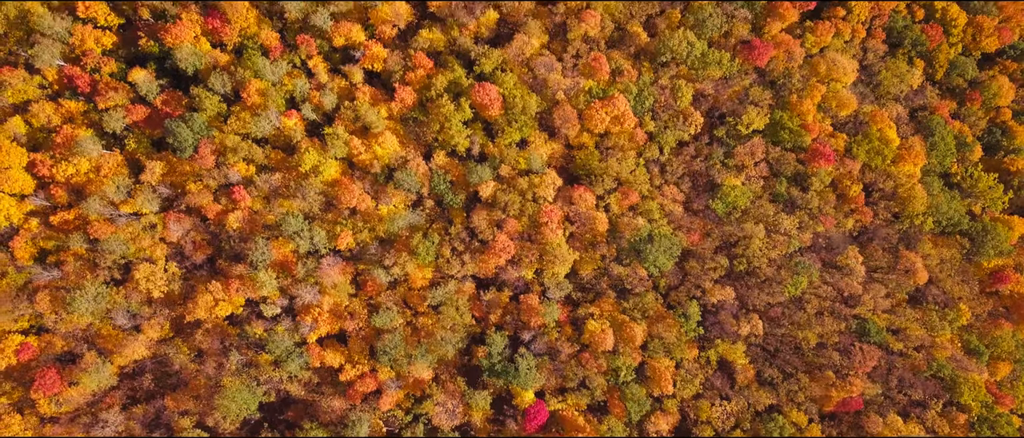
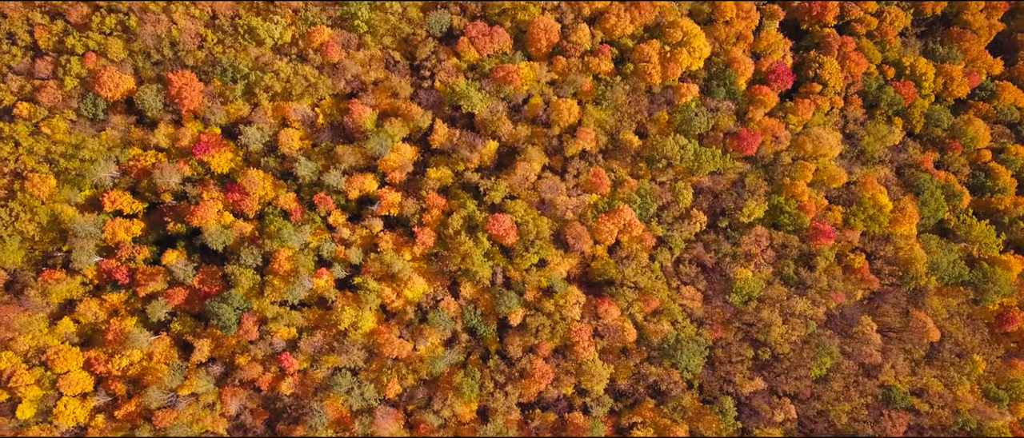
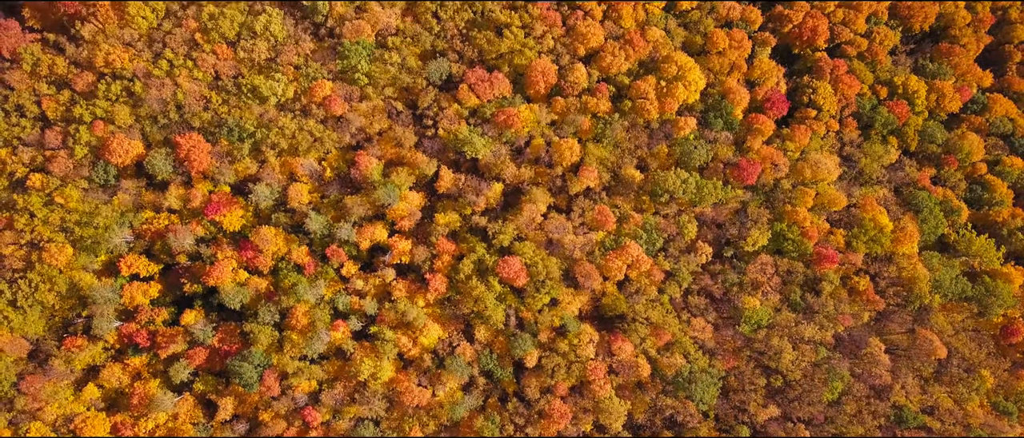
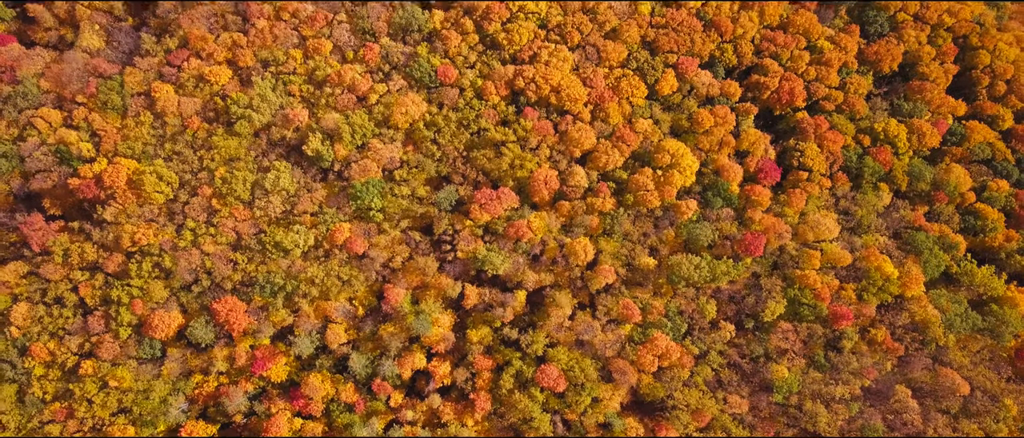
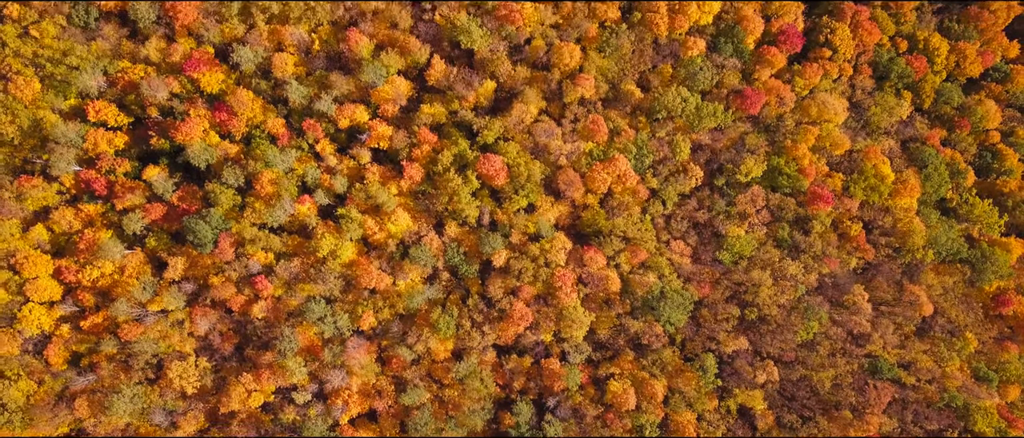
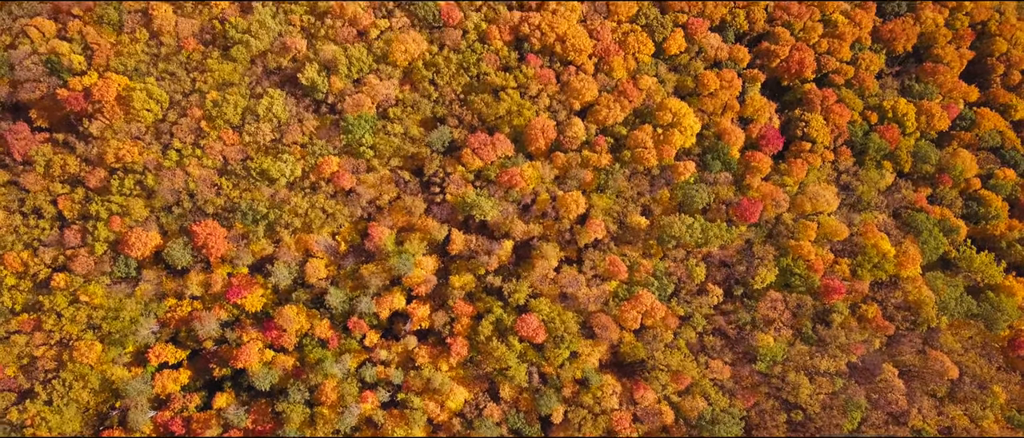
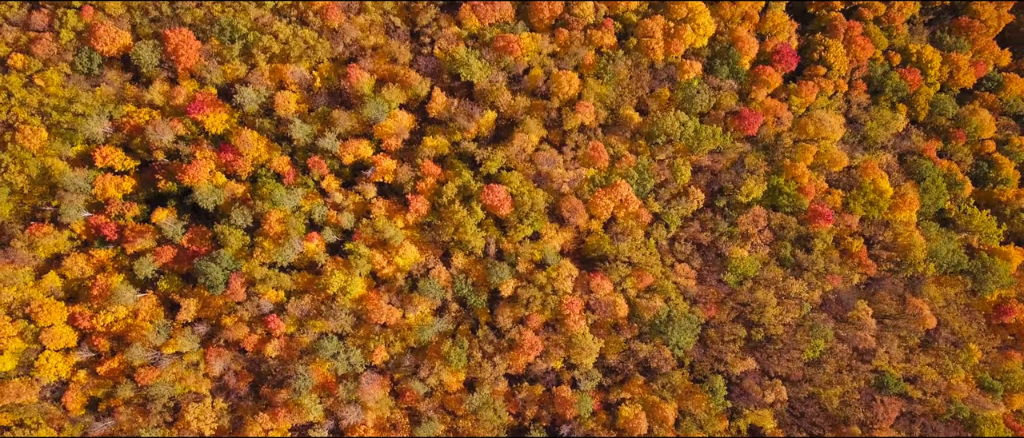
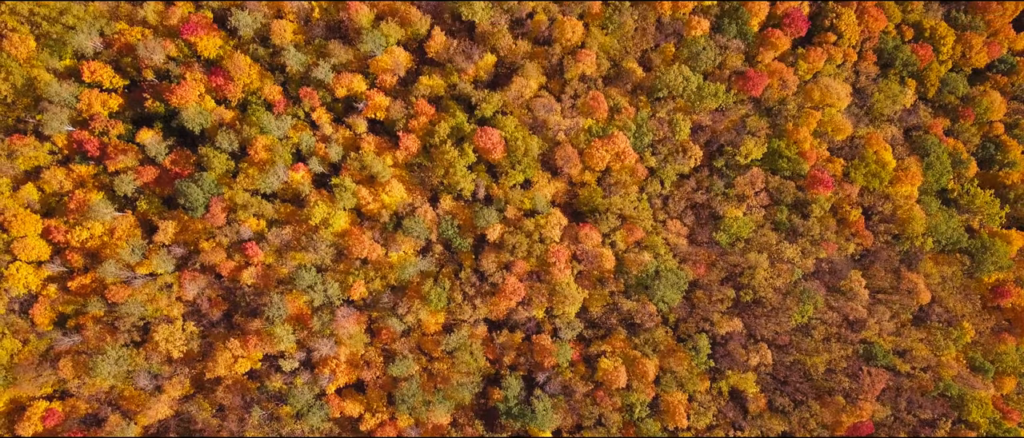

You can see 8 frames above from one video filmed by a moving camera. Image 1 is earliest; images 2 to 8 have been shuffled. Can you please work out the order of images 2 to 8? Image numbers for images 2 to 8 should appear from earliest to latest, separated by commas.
8, 5, 7, 2, 3, 6, 4
